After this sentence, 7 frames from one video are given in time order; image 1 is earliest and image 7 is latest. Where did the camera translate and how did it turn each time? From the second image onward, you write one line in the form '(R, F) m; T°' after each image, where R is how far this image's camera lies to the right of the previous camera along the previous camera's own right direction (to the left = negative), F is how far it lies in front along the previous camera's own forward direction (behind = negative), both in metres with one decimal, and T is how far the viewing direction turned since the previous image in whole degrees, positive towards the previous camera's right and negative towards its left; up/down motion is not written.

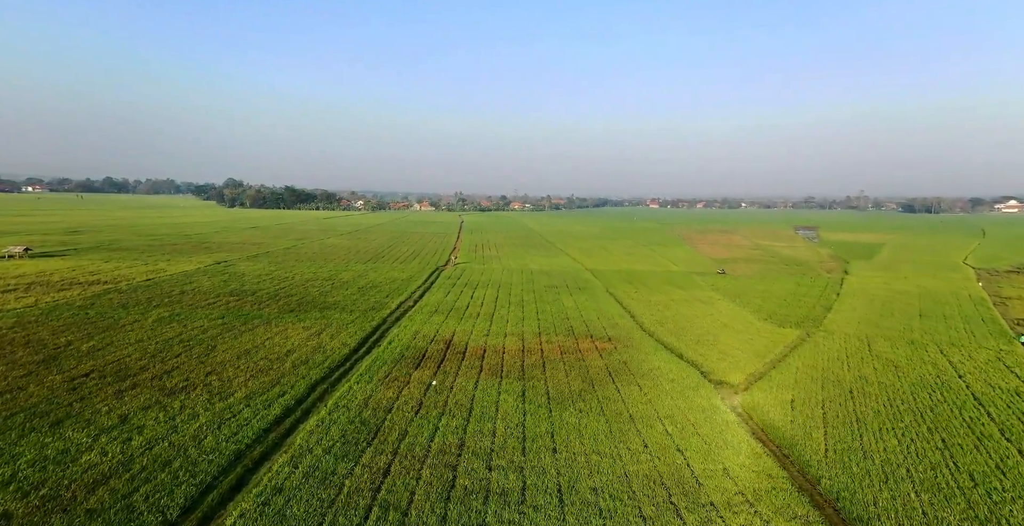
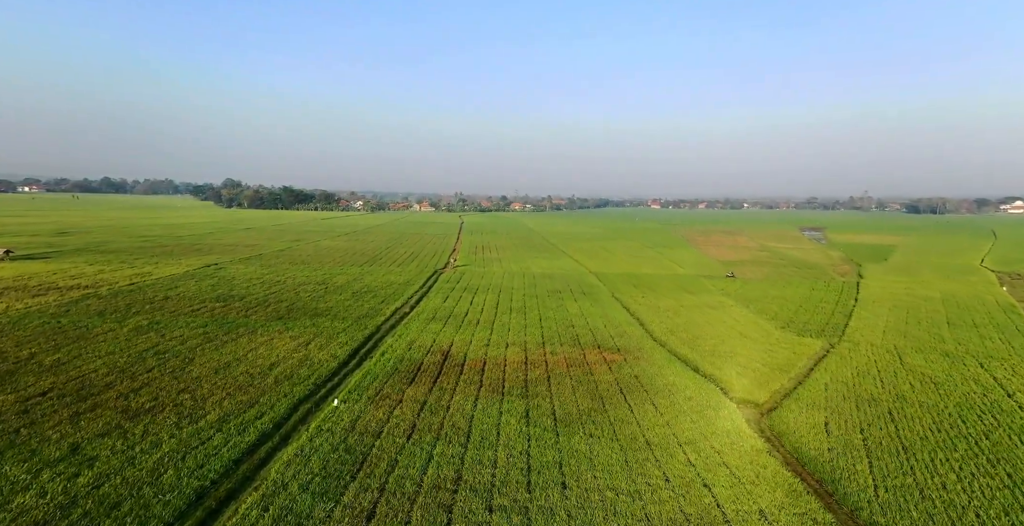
(-0.1, +1.1) m; 0°
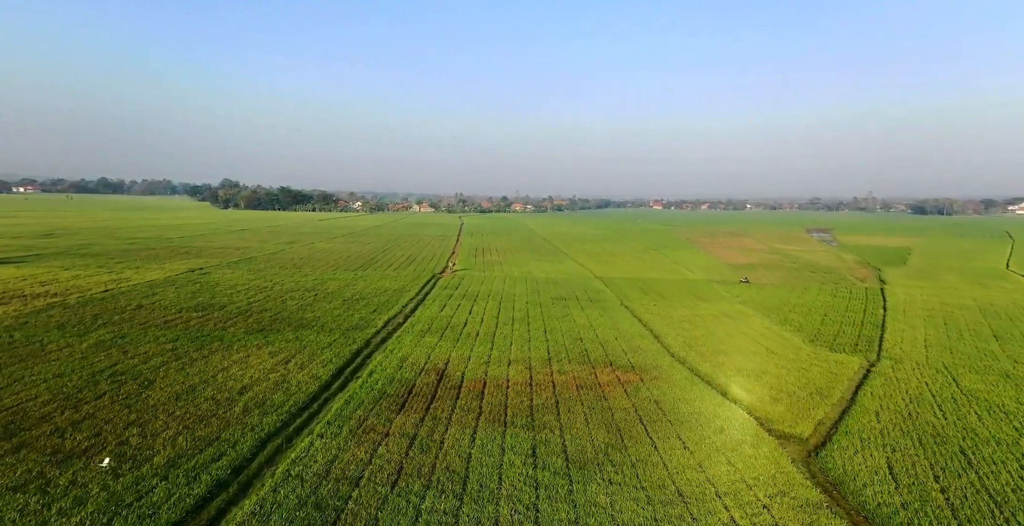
(-0.1, +1.6) m; 0°
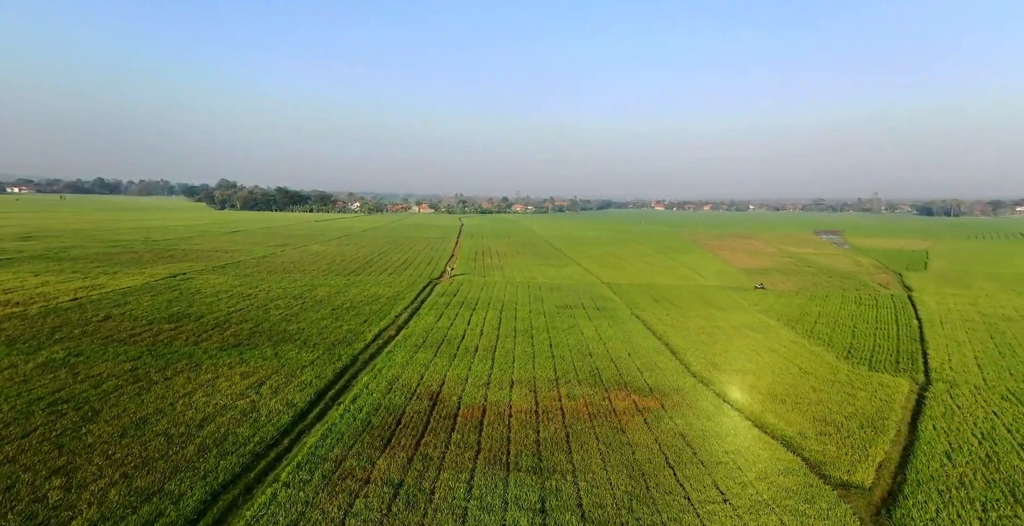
(-0.1, +1.6) m; 0°
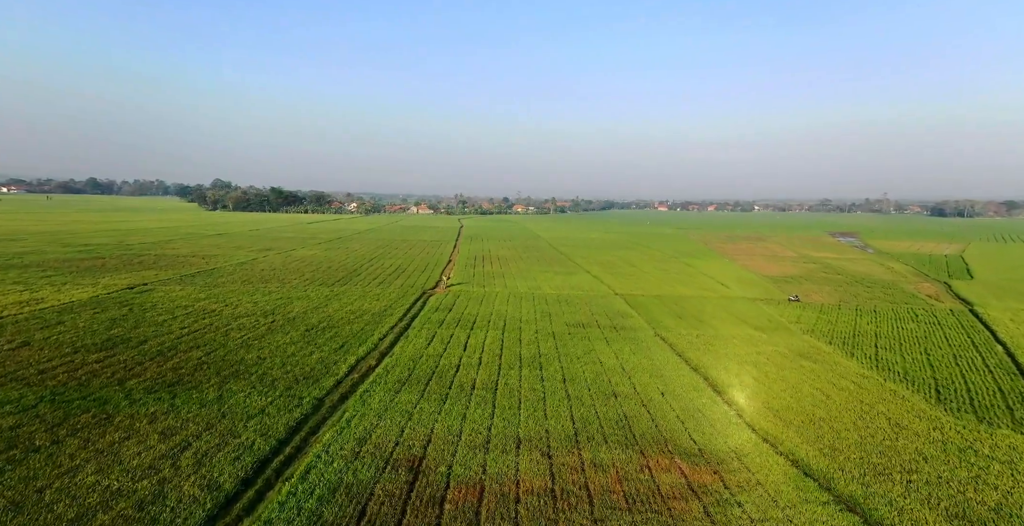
(-0.1, +3.1) m; 0°
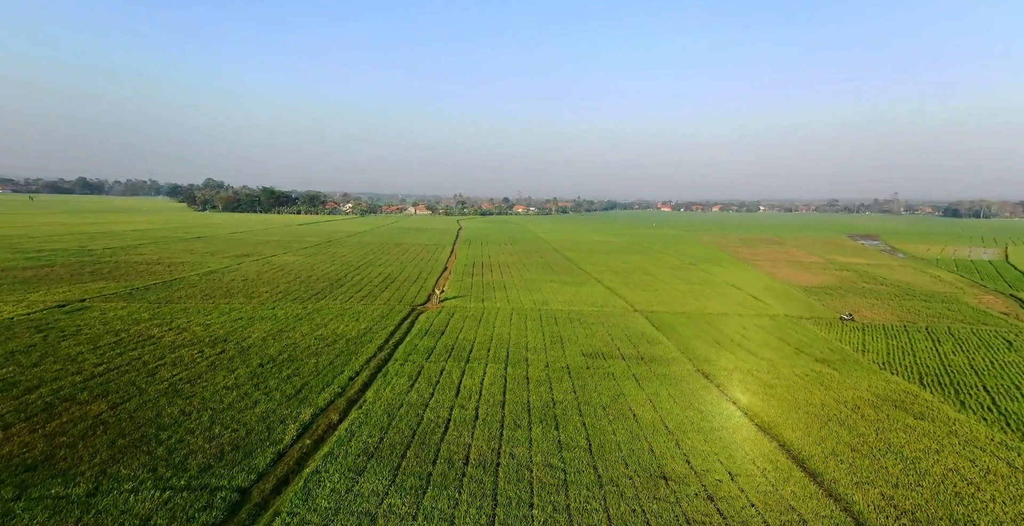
(-0.2, +3.6) m; 0°
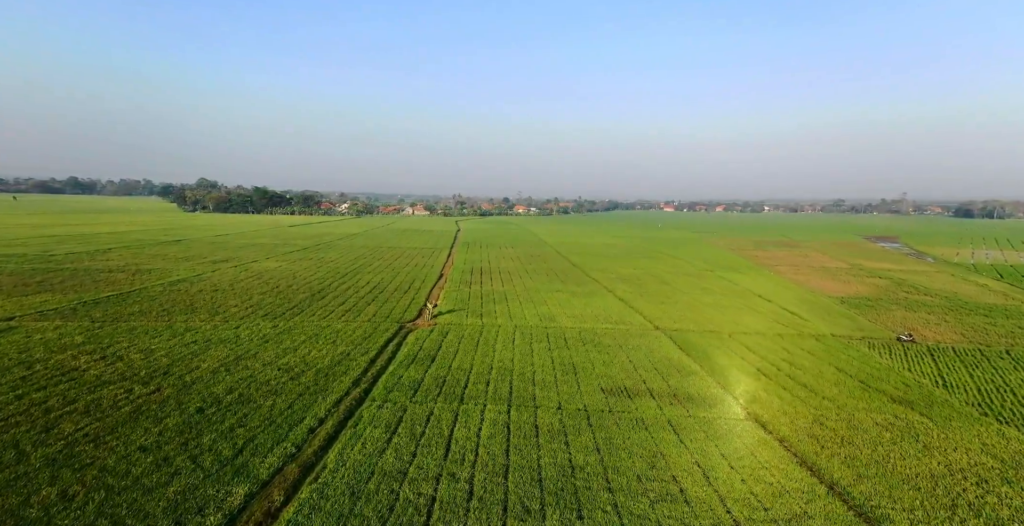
(-0.1, +3.0) m; 0°
